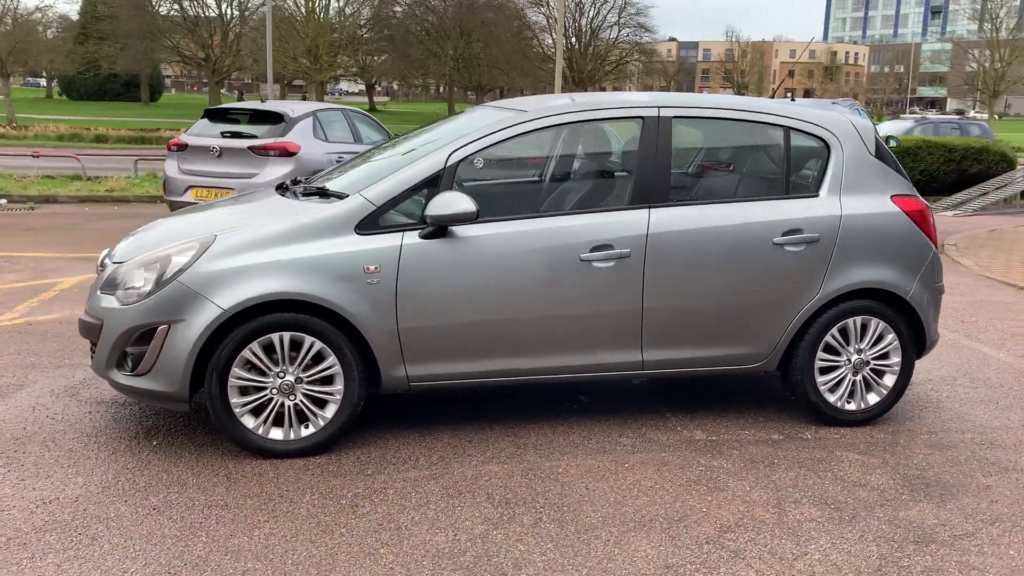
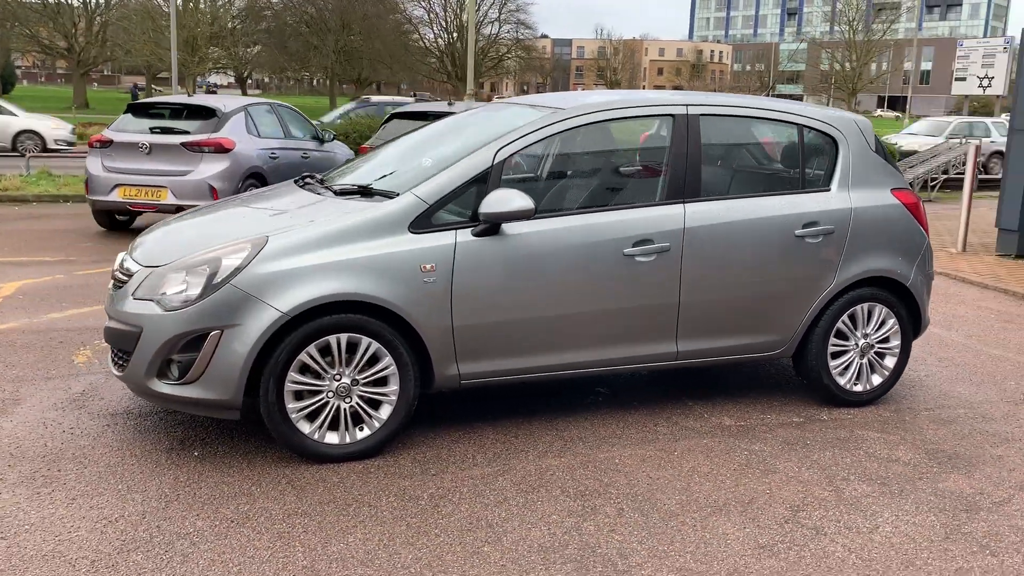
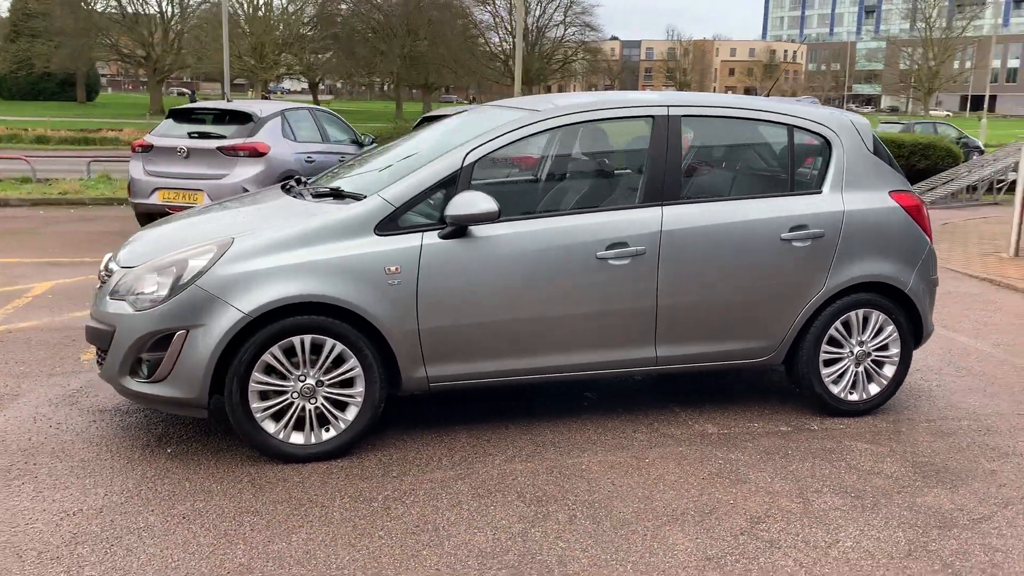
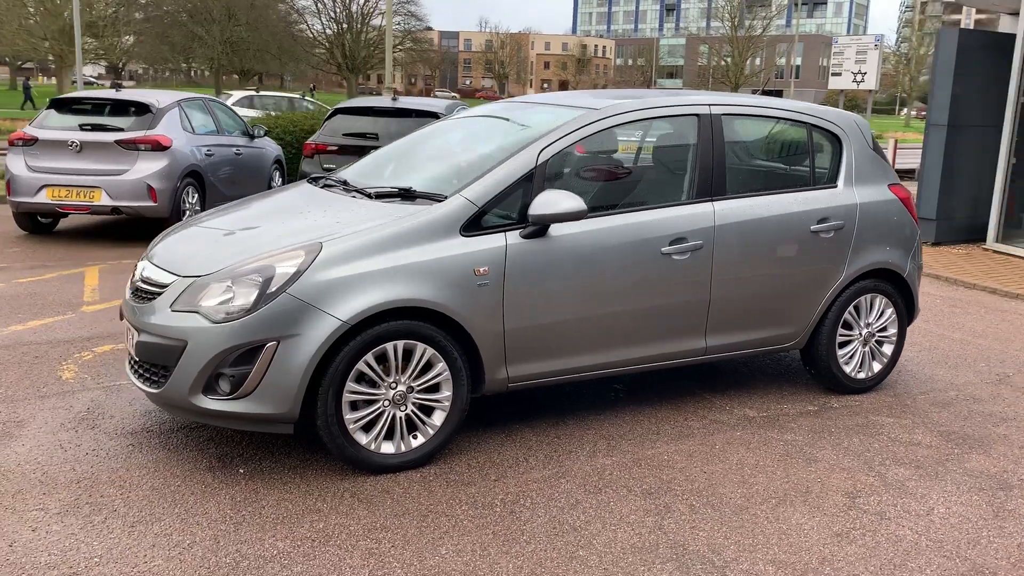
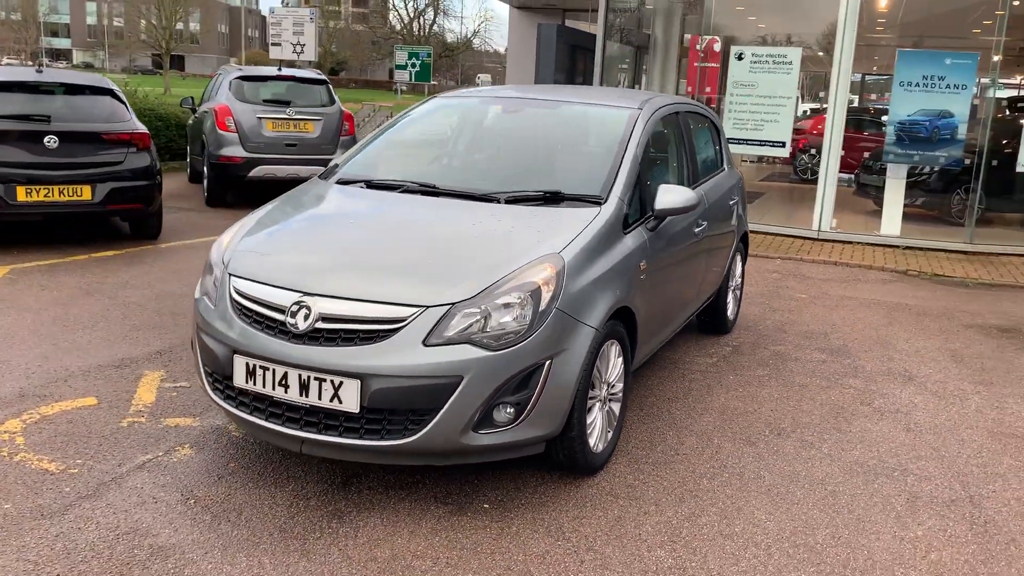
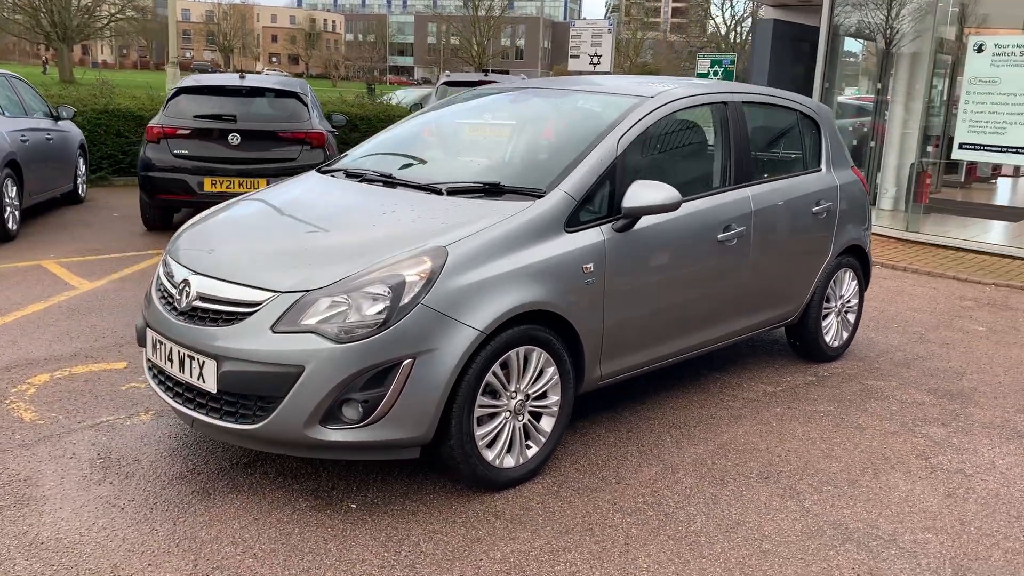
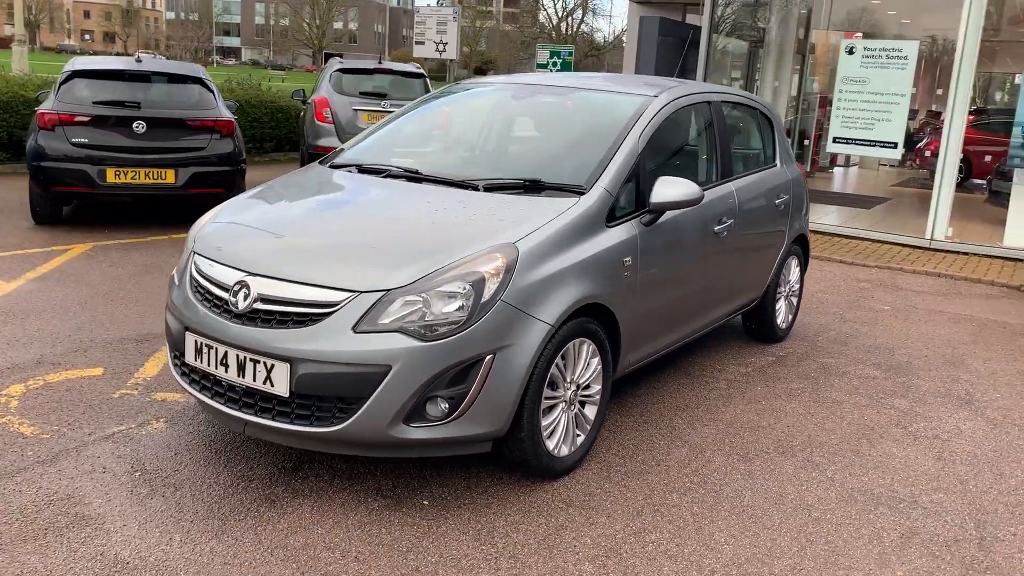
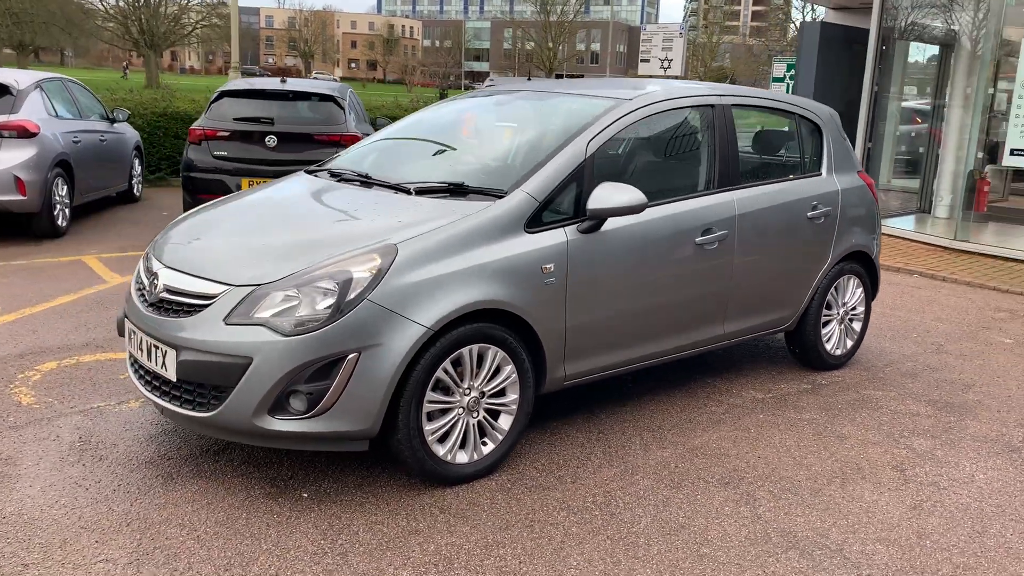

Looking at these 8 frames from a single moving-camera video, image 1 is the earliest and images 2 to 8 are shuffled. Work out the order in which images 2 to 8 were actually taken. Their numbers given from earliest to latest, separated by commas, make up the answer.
3, 2, 4, 8, 6, 7, 5
